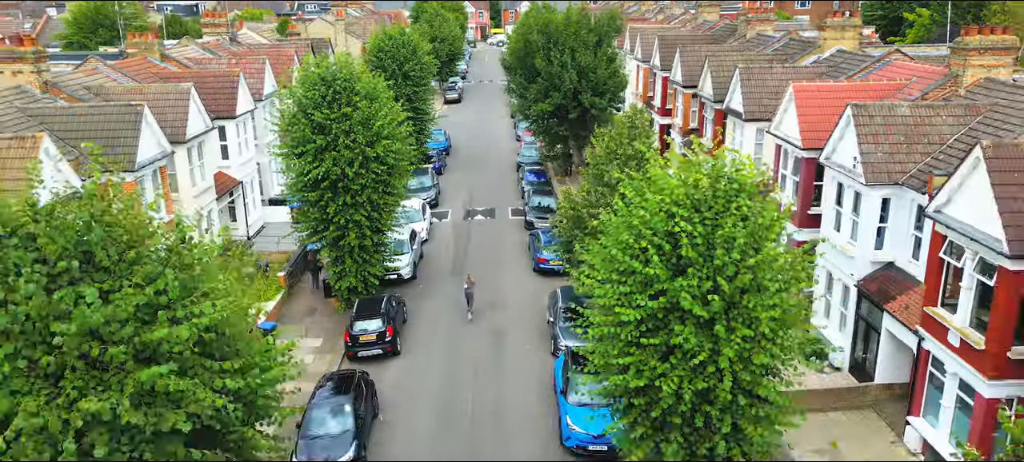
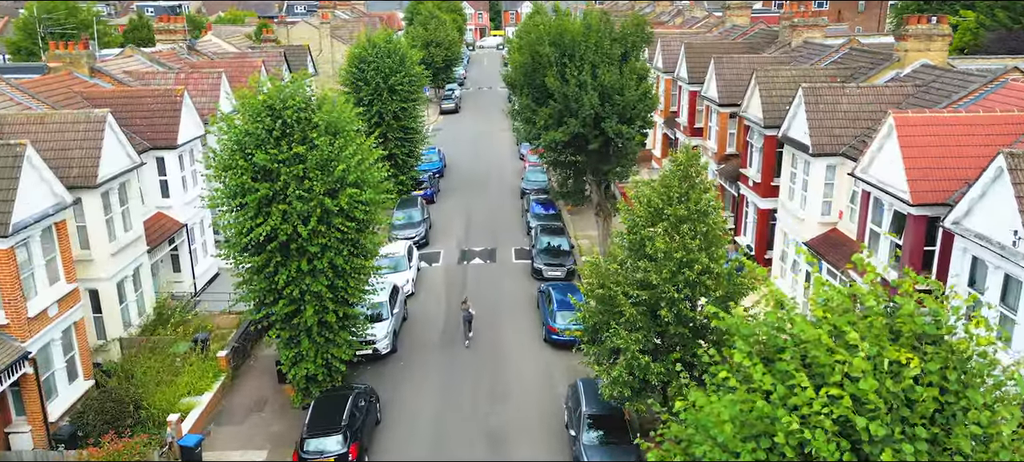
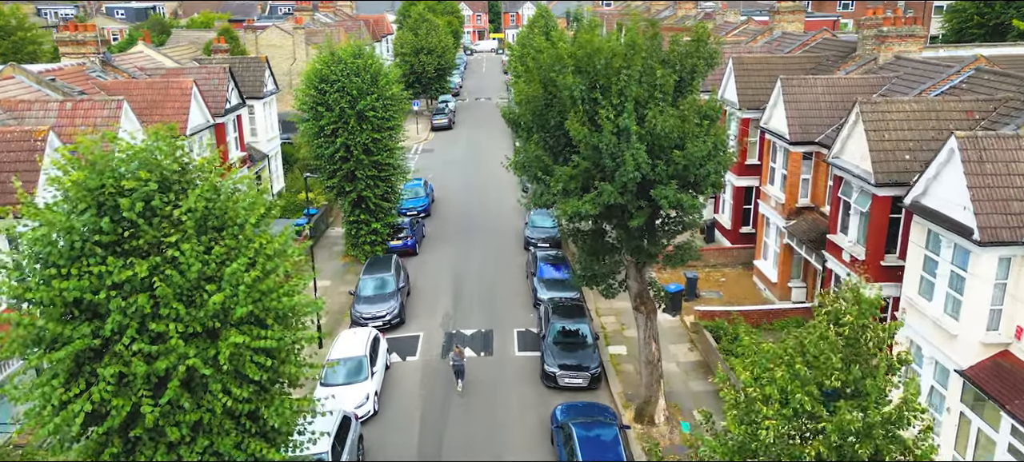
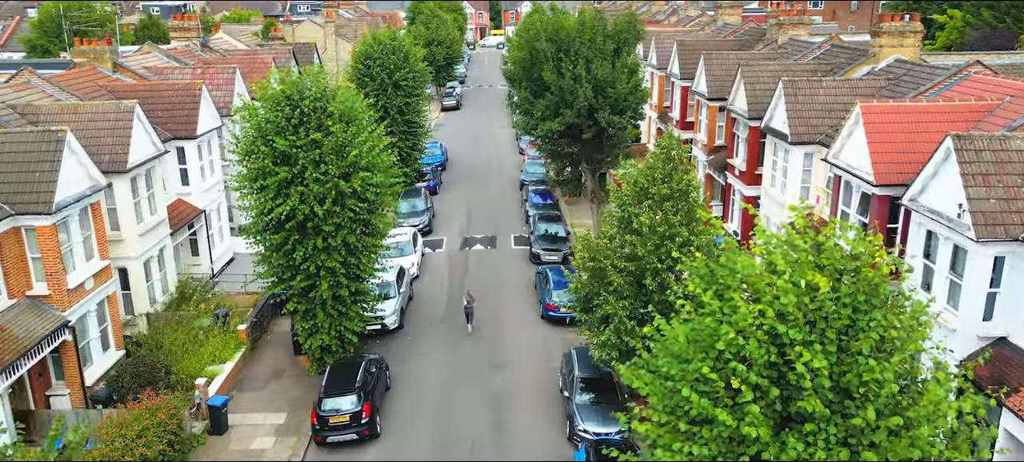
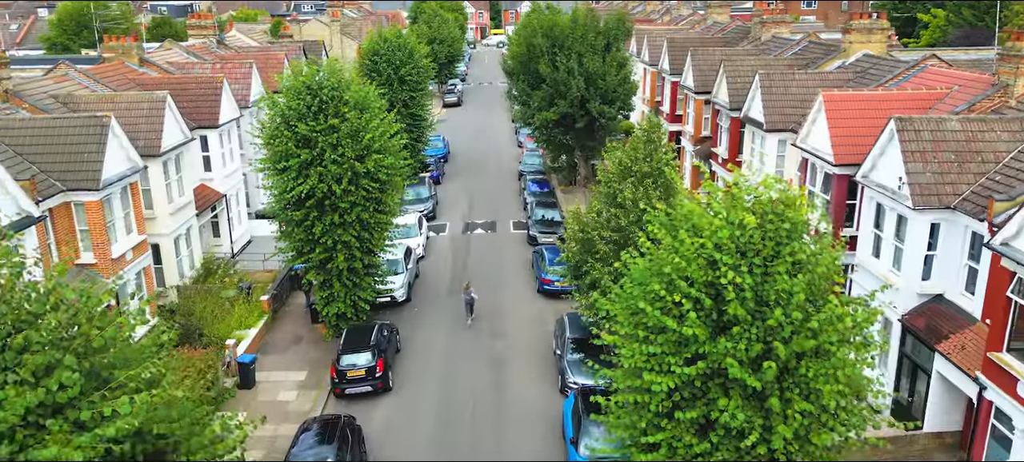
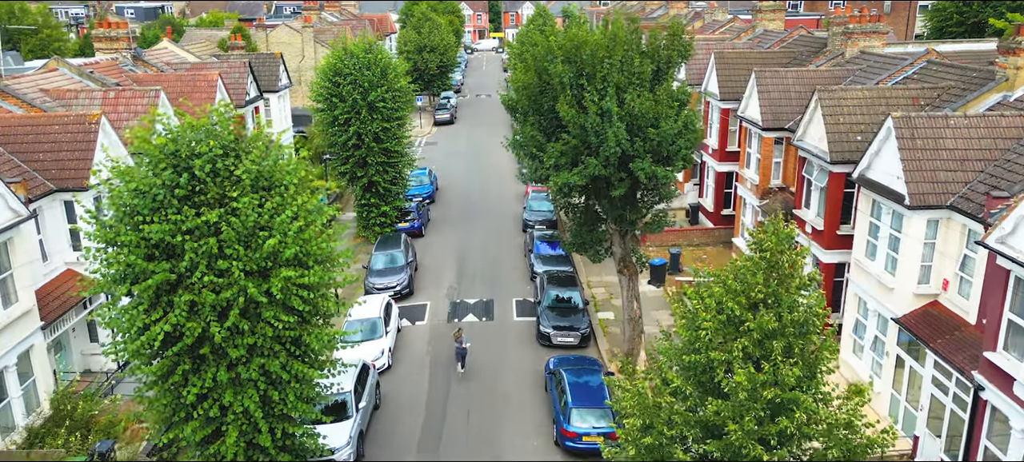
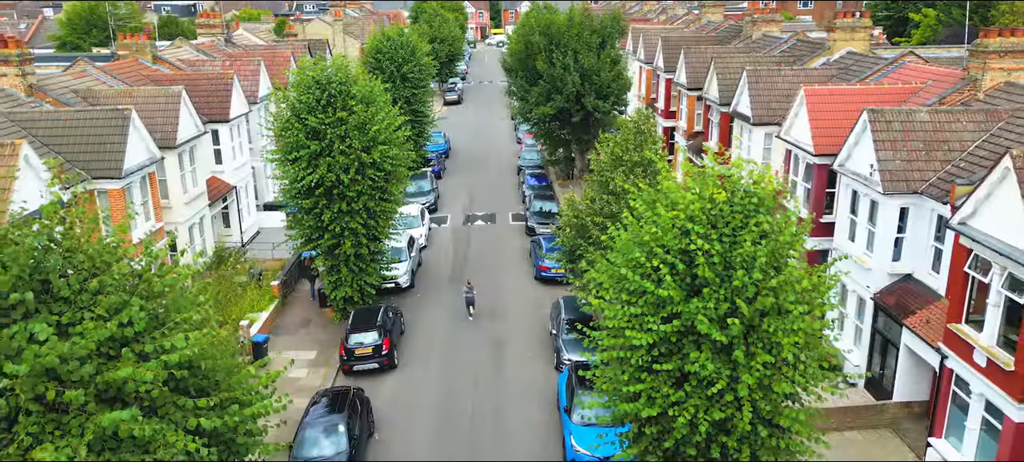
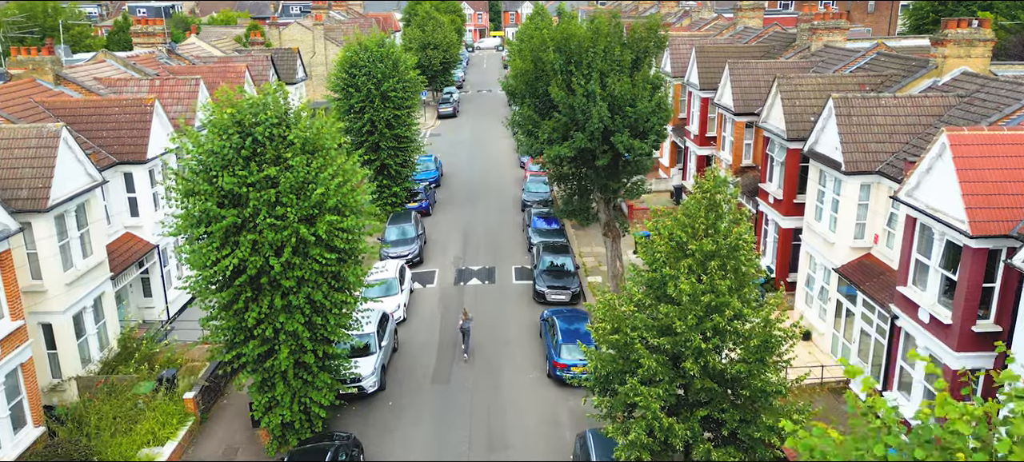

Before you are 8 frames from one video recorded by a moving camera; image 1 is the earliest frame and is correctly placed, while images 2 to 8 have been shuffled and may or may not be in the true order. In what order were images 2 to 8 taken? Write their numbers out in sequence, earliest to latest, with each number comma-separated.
7, 5, 4, 2, 8, 6, 3
